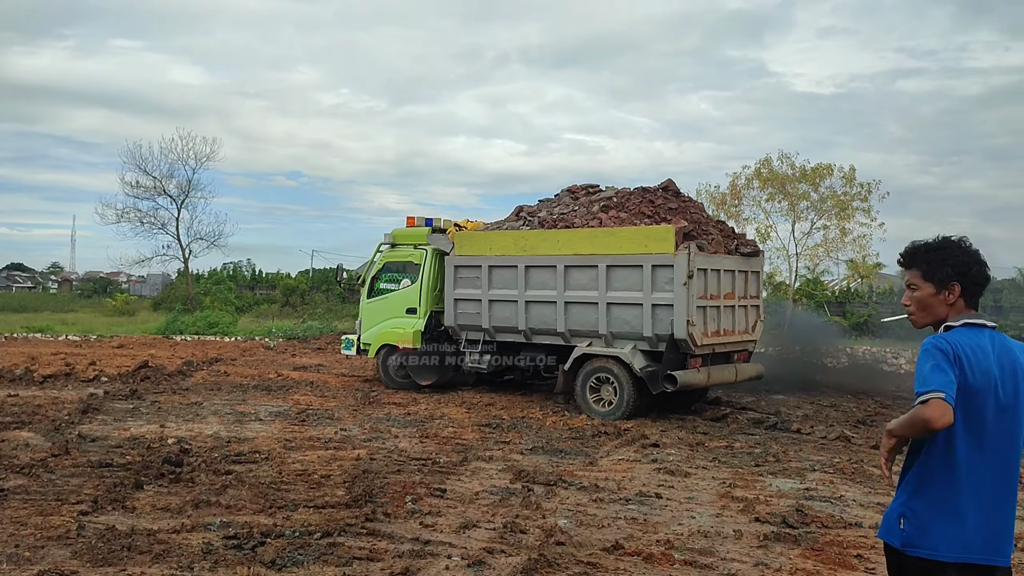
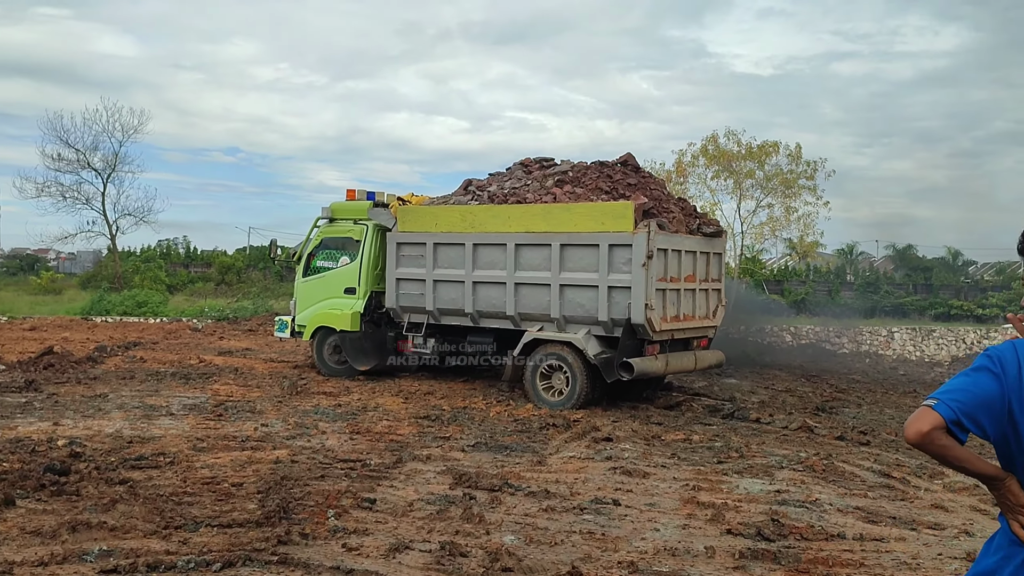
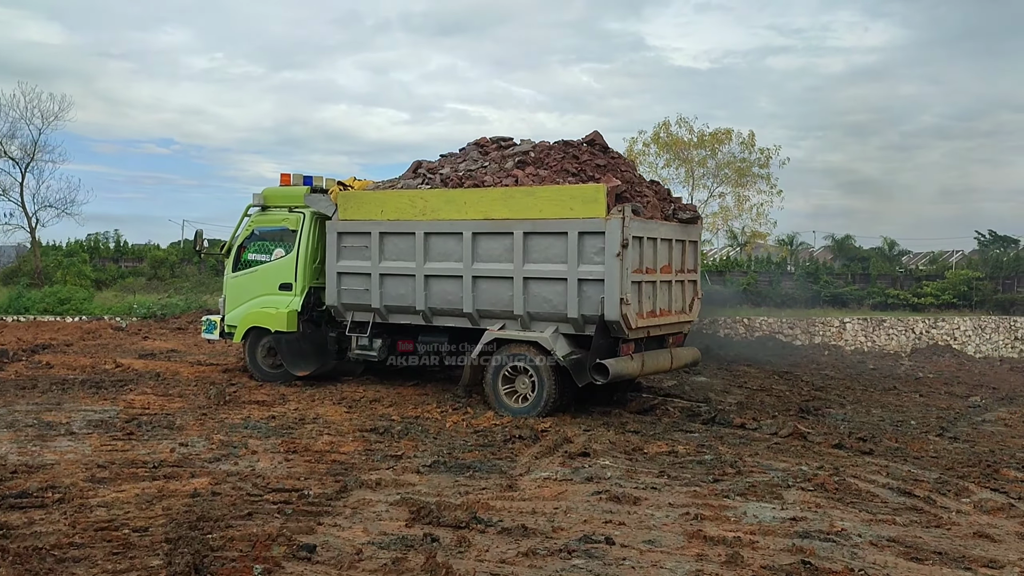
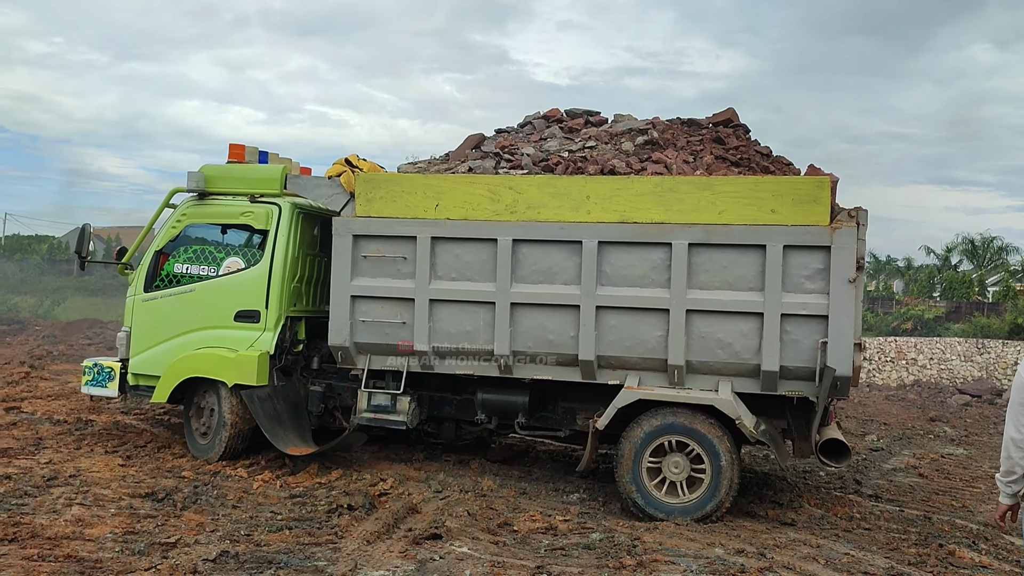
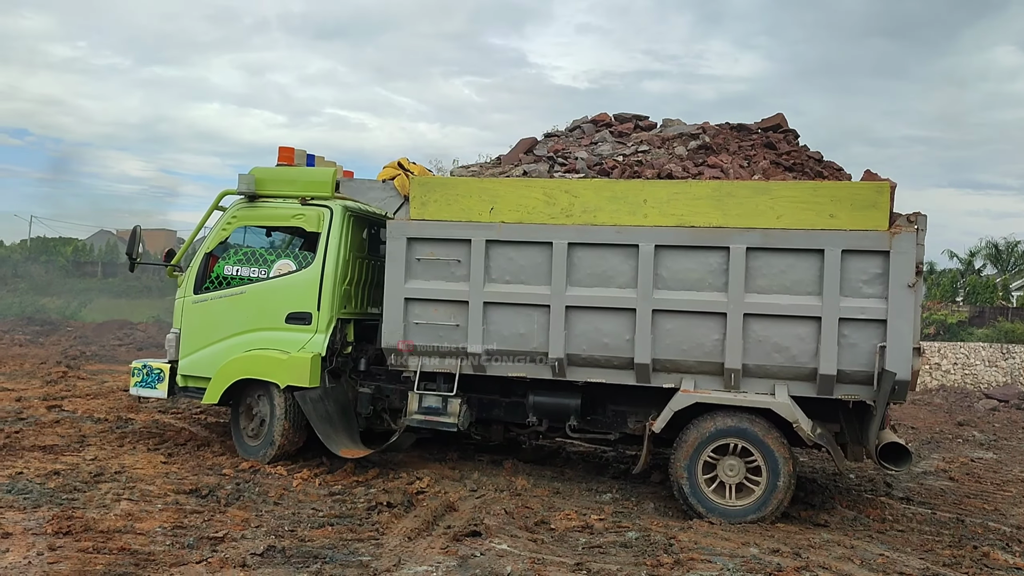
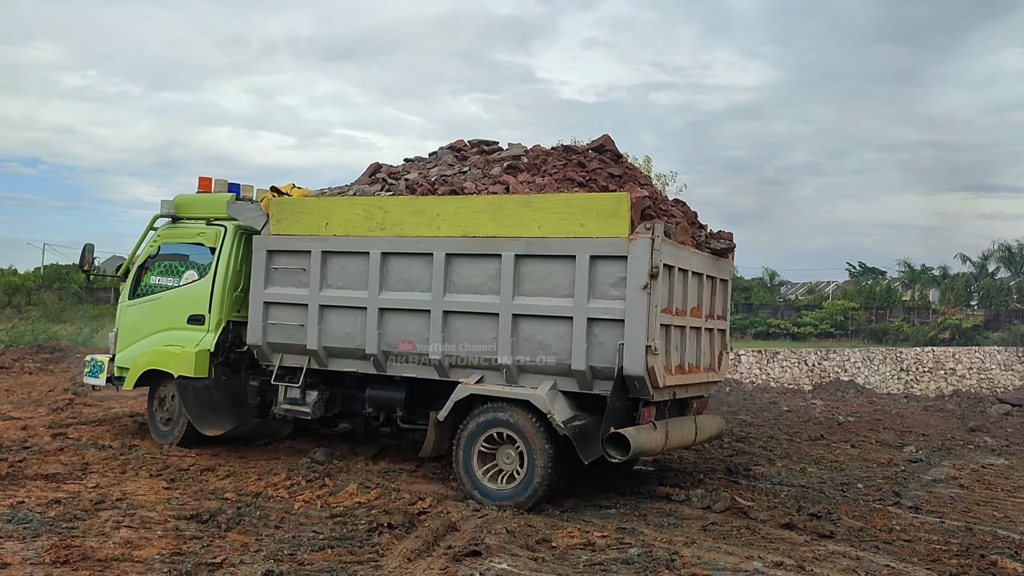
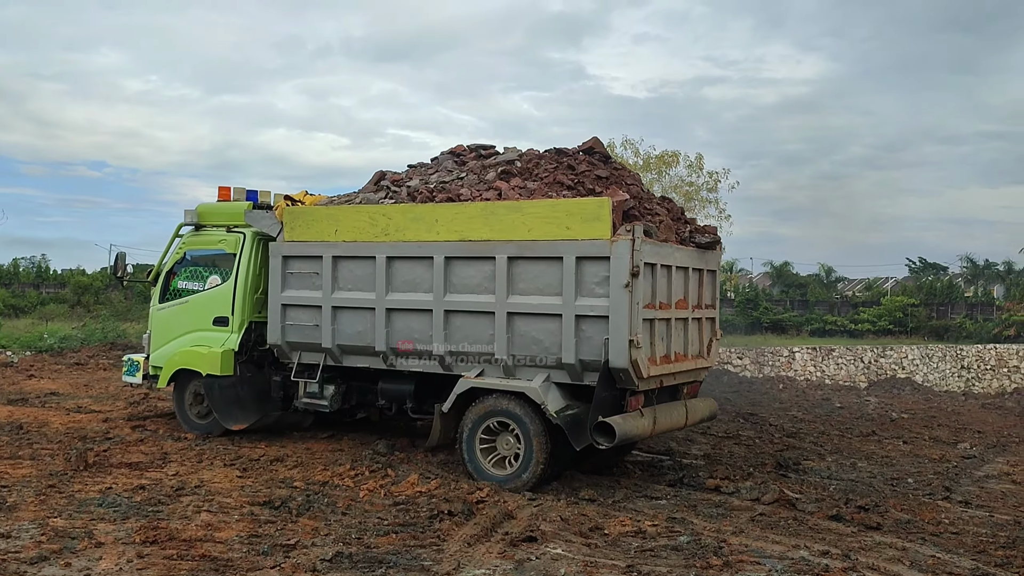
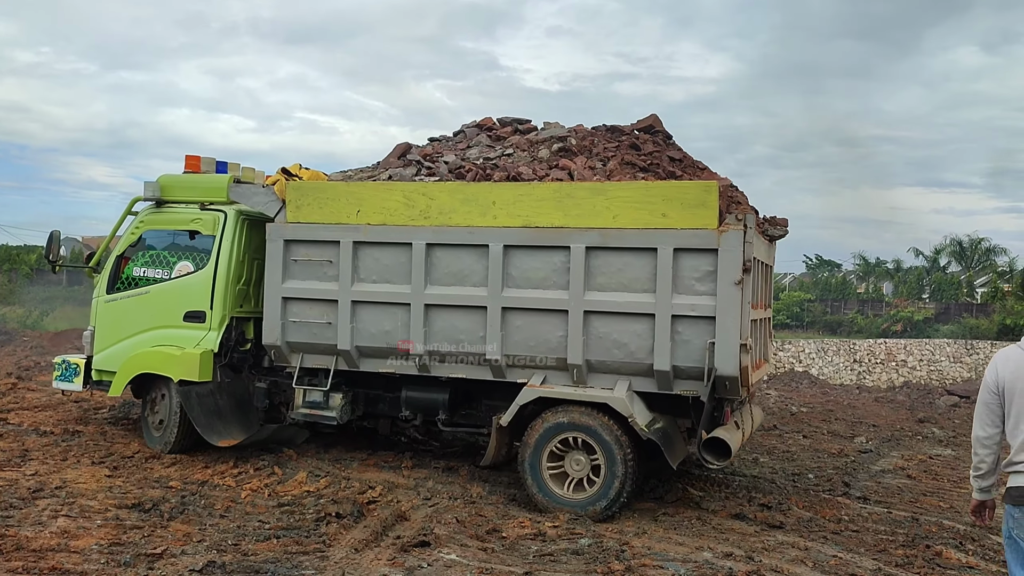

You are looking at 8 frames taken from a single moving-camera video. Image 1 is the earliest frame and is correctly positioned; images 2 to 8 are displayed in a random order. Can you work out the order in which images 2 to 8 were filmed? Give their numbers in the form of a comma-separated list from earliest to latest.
2, 3, 7, 6, 8, 4, 5
